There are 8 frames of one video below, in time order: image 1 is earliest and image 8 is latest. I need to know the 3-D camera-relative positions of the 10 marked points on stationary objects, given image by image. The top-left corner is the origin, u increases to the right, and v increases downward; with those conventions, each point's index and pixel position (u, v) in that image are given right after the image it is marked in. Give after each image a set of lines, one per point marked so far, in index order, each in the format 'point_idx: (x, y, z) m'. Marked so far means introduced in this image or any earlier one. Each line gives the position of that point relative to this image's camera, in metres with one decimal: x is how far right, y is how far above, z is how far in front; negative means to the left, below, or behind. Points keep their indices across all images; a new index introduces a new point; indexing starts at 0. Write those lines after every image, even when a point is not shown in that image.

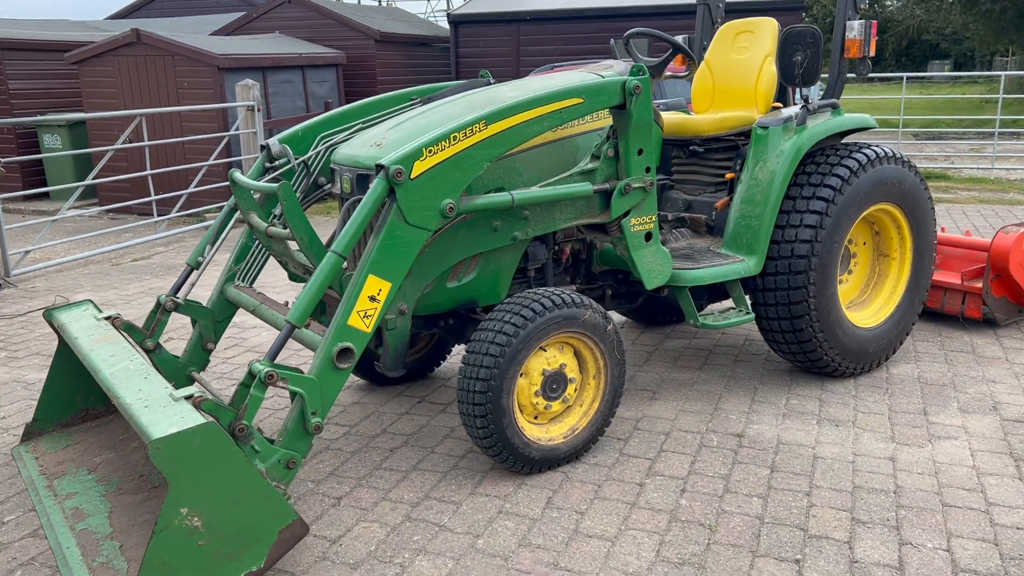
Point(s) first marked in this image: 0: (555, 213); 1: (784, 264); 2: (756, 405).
0: (+0.2, +0.3, +3.5) m
1: (+1.2, +0.1, +4.1) m
2: (+1.1, -0.5, +4.1) m
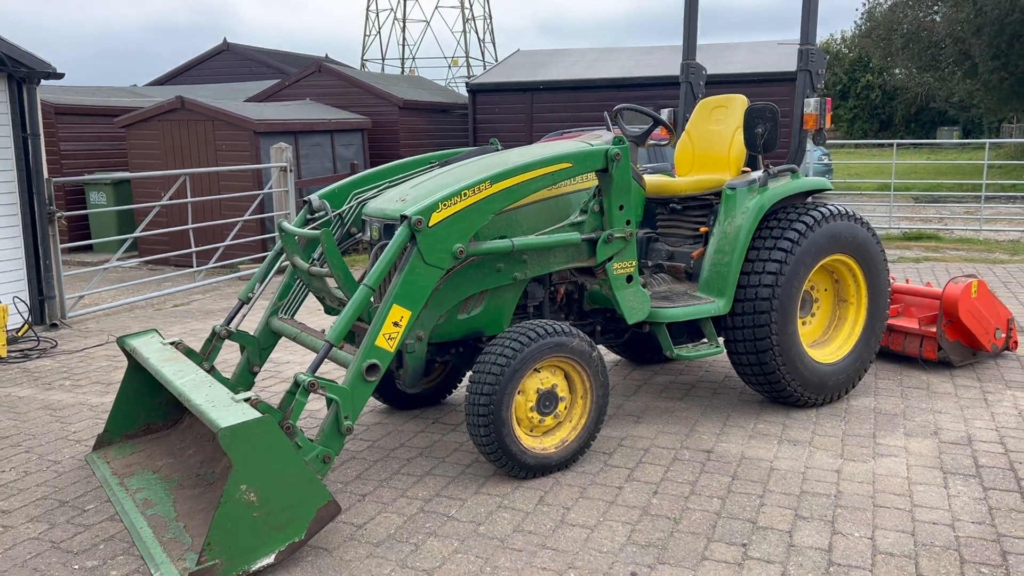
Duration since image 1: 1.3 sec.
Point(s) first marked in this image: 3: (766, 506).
0: (+0.2, +0.1, +4.2) m
1: (+1.3, -0.1, +4.7) m
2: (+1.1, -0.7, +4.7) m
3: (+1.1, -0.9, +3.7) m
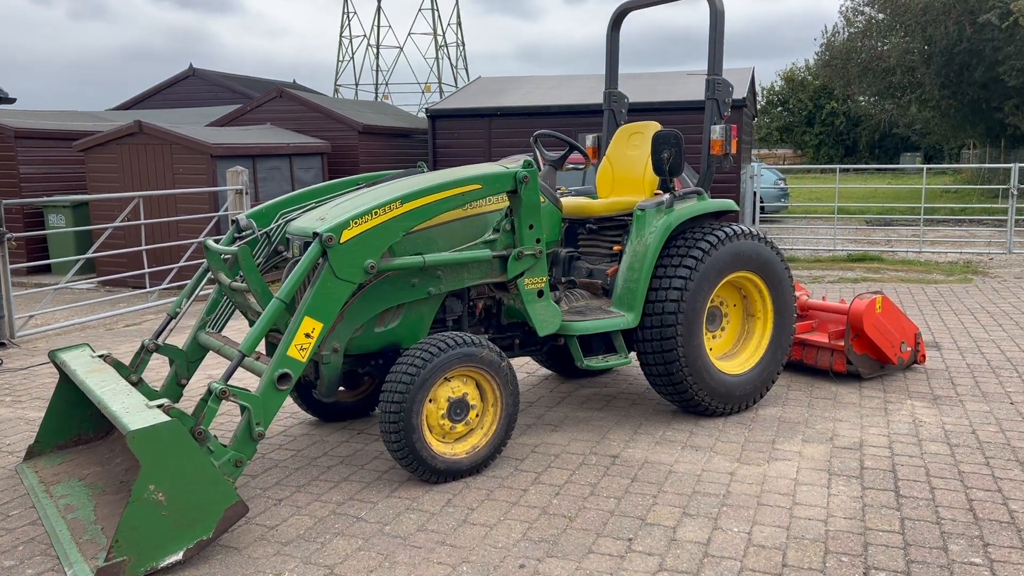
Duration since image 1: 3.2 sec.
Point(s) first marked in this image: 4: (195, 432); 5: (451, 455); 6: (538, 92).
0: (-0.2, +0.1, +4.4) m
1: (+0.8, -0.2, +5.0) m
2: (+0.7, -0.8, +4.9) m
3: (+0.7, -1.0, +4.0) m
4: (-1.3, -0.6, +3.6) m
5: (-0.3, -0.8, +4.2) m
6: (+0.4, +3.3, +14.7) m
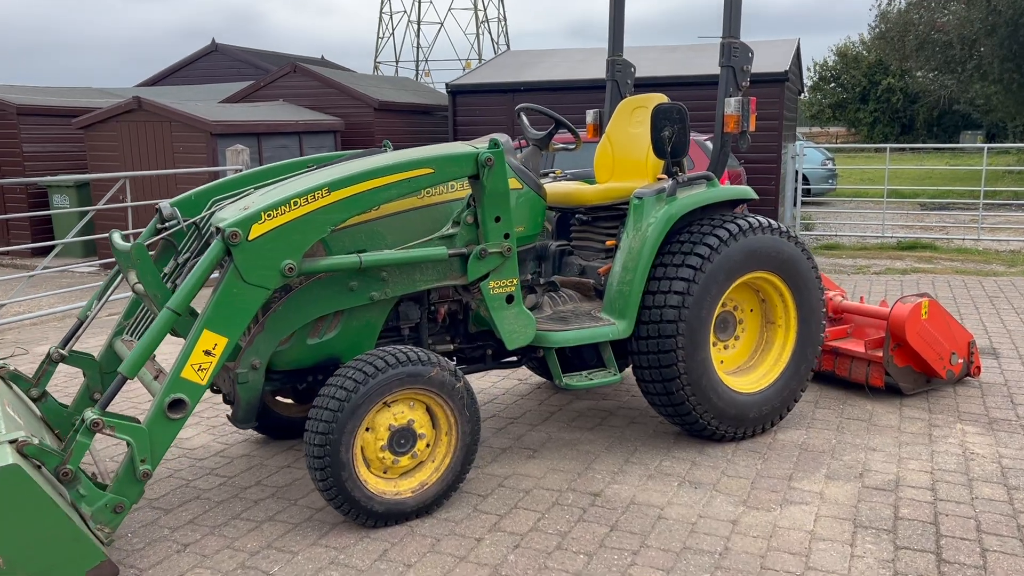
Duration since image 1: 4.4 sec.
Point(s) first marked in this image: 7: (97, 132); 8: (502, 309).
0: (-0.4, +0.1, +3.7) m
1: (+0.7, -0.2, +4.2) m
2: (+0.5, -0.8, +4.1) m
3: (+0.5, -1.0, +3.2) m
4: (-1.5, -0.6, +2.9) m
5: (-0.5, -0.8, +3.5) m
6: (+0.8, +3.5, +13.8) m
7: (-5.2, +2.0, +11.0) m
8: (0.0, -0.1, +3.8) m
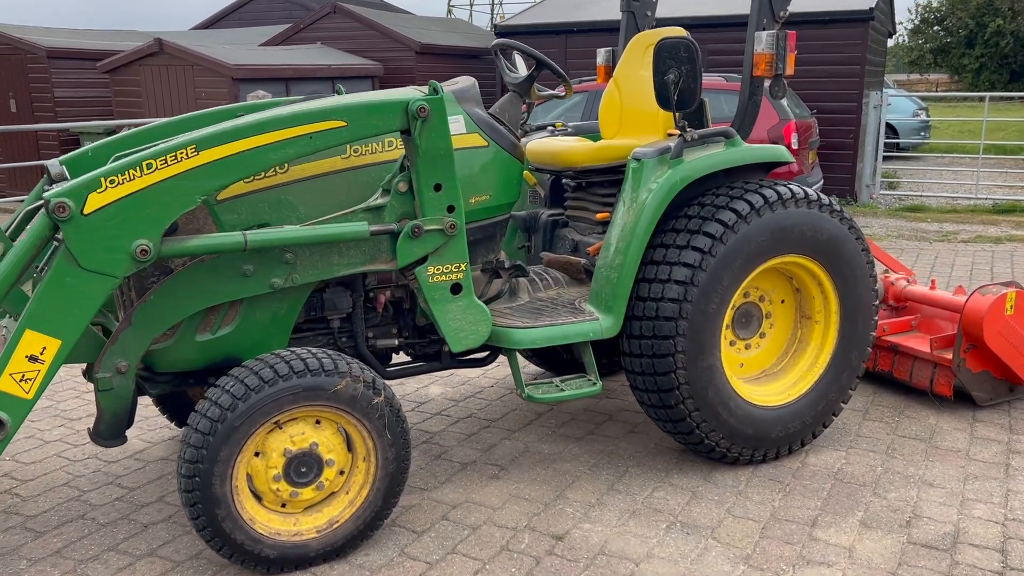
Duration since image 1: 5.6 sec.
0: (-0.6, +0.1, +2.9) m
1: (+0.5, -0.1, +3.3) m
2: (+0.4, -0.8, +3.3) m
3: (+0.2, -1.0, +2.4) m
4: (-1.8, -0.6, +2.3) m
5: (-0.7, -0.8, +2.8) m
6: (+1.6, +4.1, +12.7) m
7: (-4.7, +2.5, +10.5) m
8: (-0.2, 0.0, +3.0) m
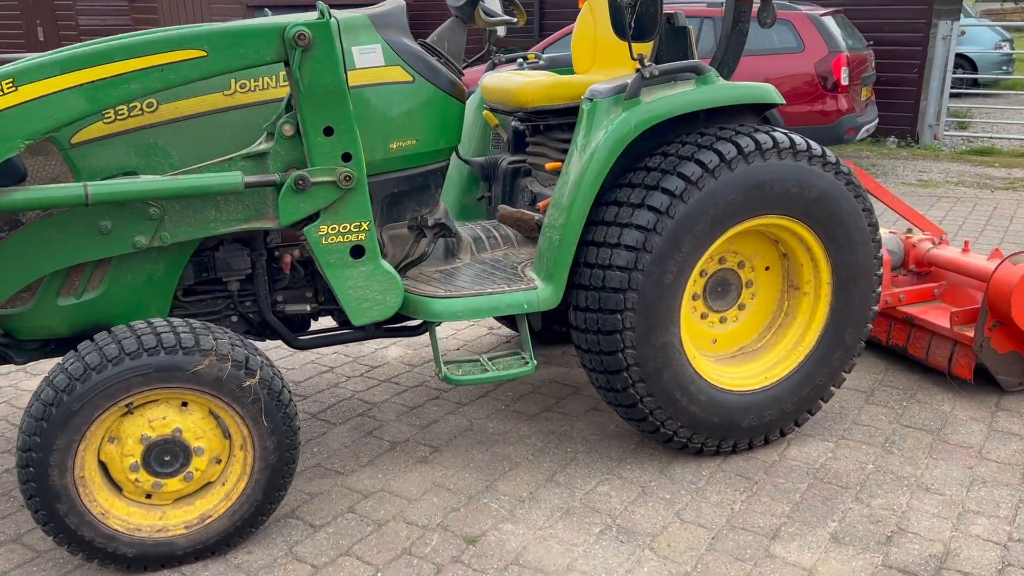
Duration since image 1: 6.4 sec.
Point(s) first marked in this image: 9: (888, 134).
0: (-0.9, +0.2, +2.5) m
1: (+0.3, 0.0, +2.8) m
2: (+0.1, -0.7, +2.9) m
3: (-0.1, -0.9, +2.0) m
4: (-2.1, -0.5, +2.0) m
5: (-1.0, -0.7, +2.5) m
6: (+2.1, +4.8, +11.7) m
7: (-4.3, +3.3, +10.2) m
8: (-0.5, +0.1, +2.6) m
9: (+4.5, +1.8, +10.6) m
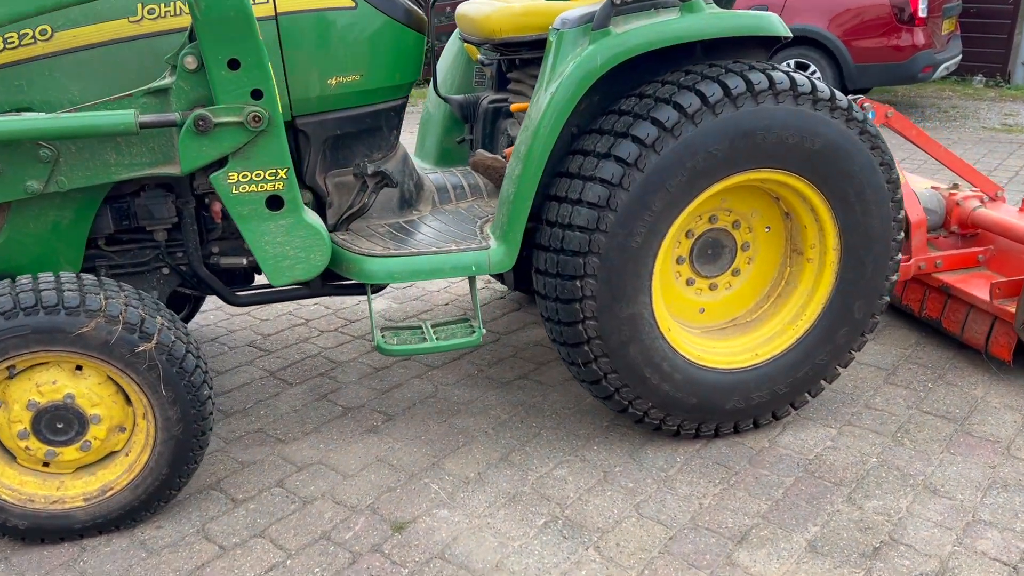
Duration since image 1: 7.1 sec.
0: (-1.0, +0.3, +2.3) m
1: (+0.1, +0.1, +2.5) m
2: (-0.1, -0.5, +2.6) m
3: (-0.4, -0.9, +1.8) m
4: (-2.3, -0.4, +1.9) m
5: (-1.2, -0.5, +2.3) m
6: (+2.9, +5.5, +10.8) m
7: (-3.7, +4.0, +10.0) m
8: (-0.7, +0.2, +2.3) m
9: (+5.1, +2.4, +9.7) m
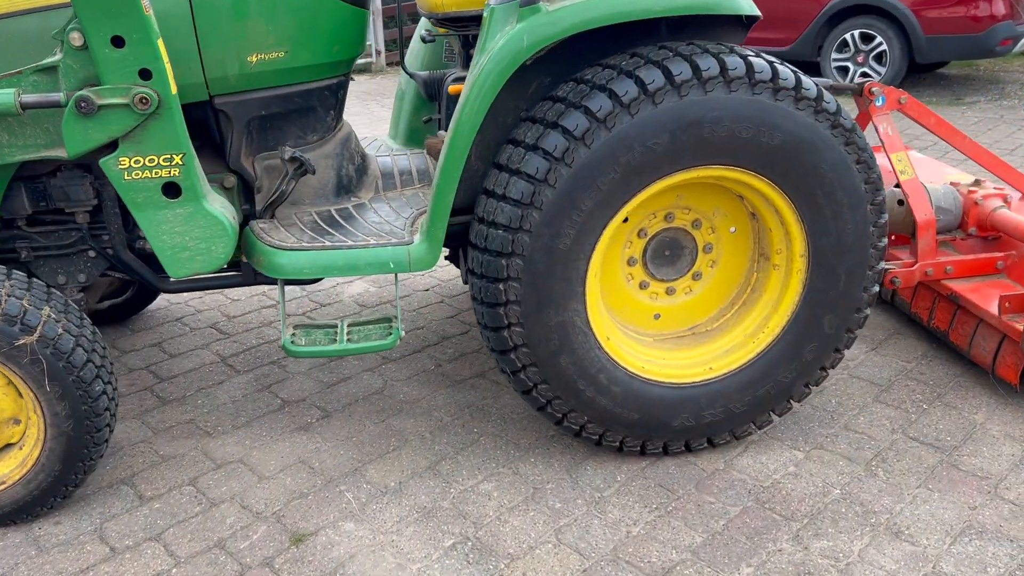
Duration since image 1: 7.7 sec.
0: (-1.3, +0.4, +2.2) m
1: (-0.1, +0.1, +2.3) m
2: (-0.3, -0.5, +2.5) m
3: (-0.7, -0.9, +1.7) m
4: (-2.6, -0.3, +1.9) m
5: (-1.4, -0.5, +2.2) m
6: (+3.6, +5.7, +10.1) m
7: (-3.1, +4.5, +9.9) m
8: (-0.9, +0.2, +2.2) m
9: (+5.6, +2.4, +8.9) m
